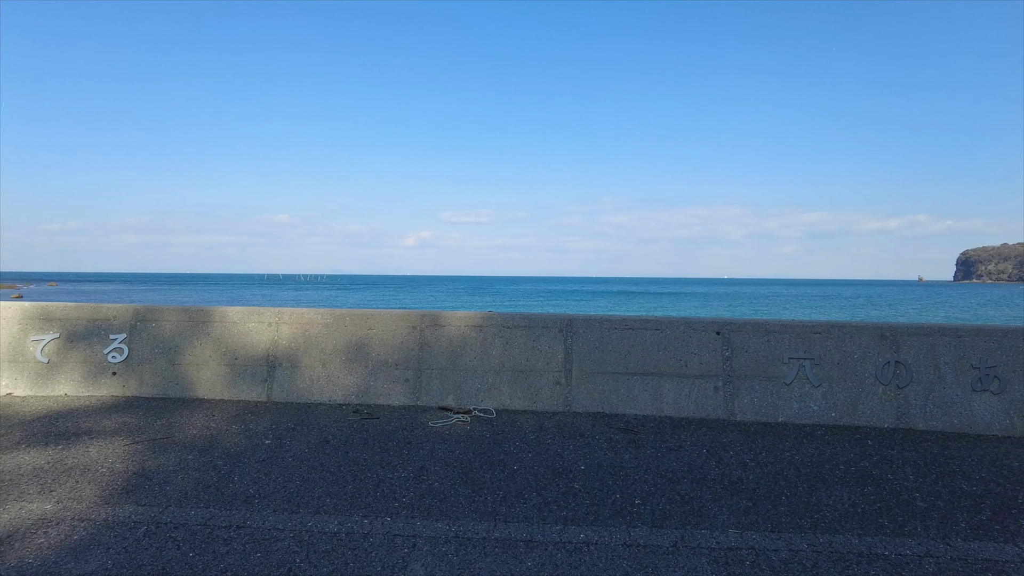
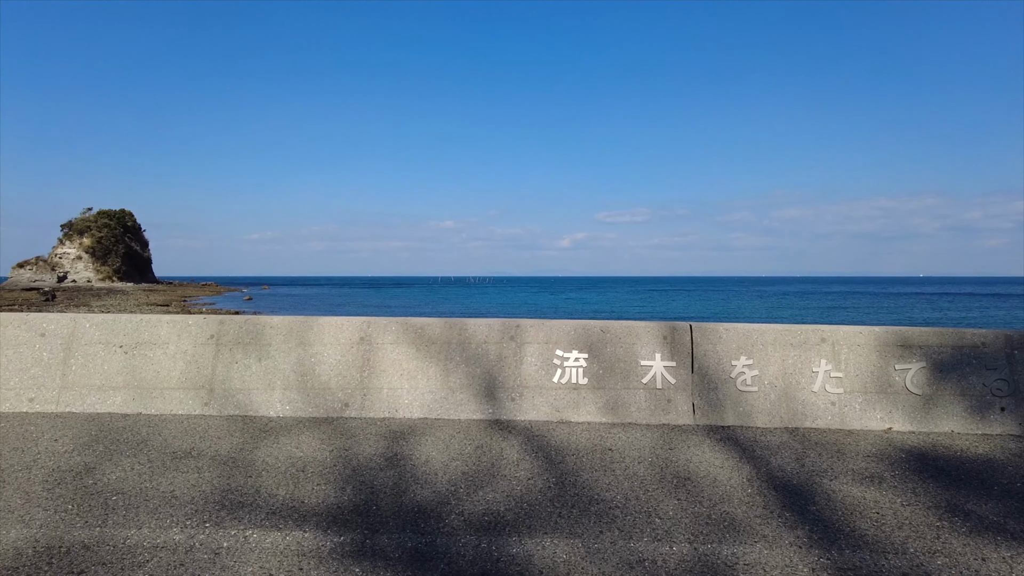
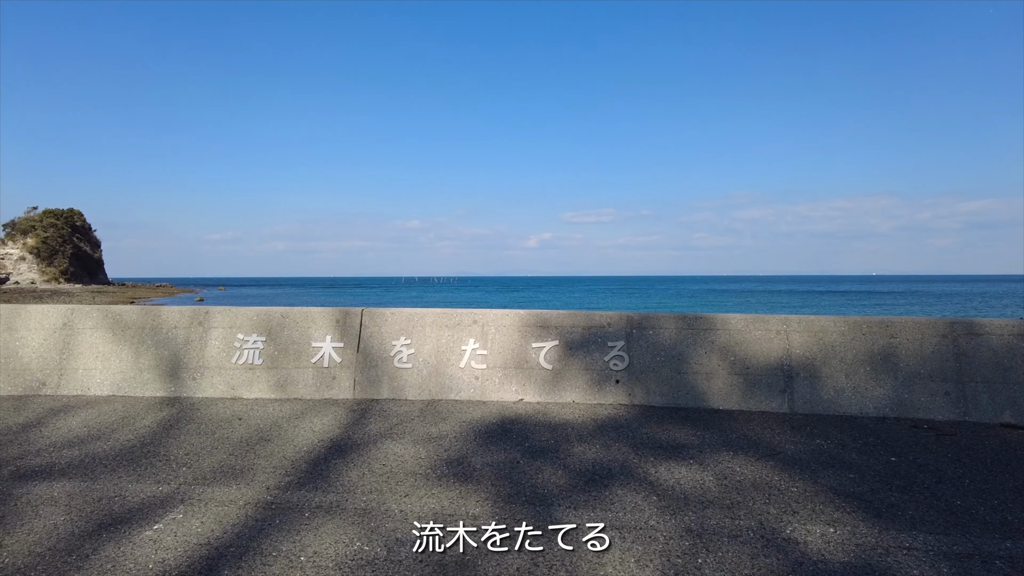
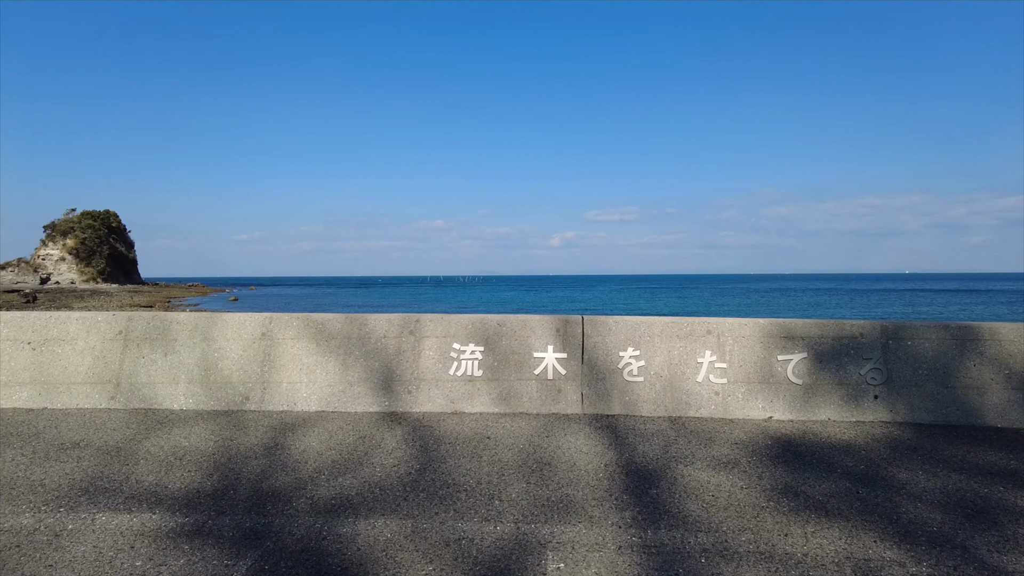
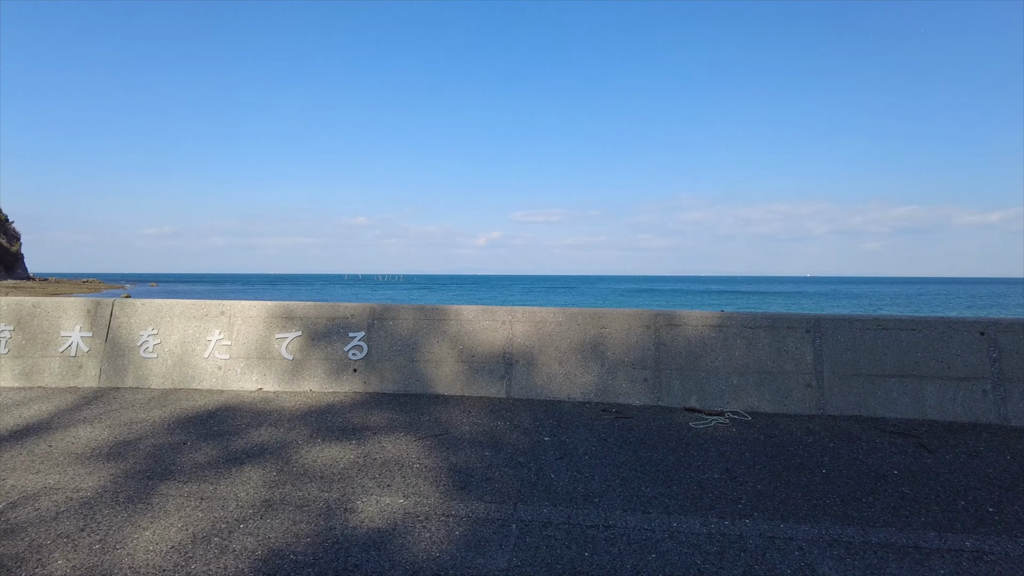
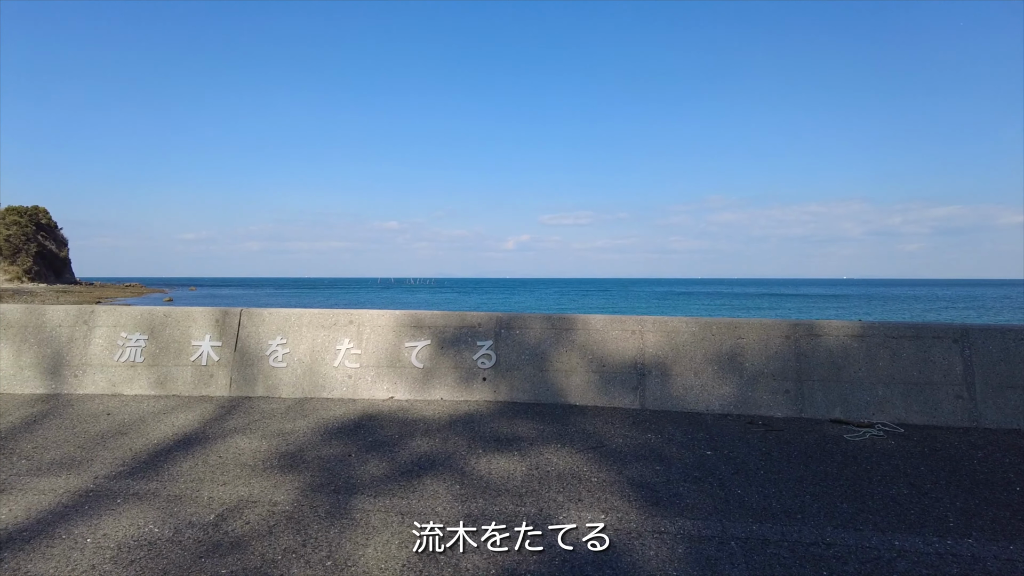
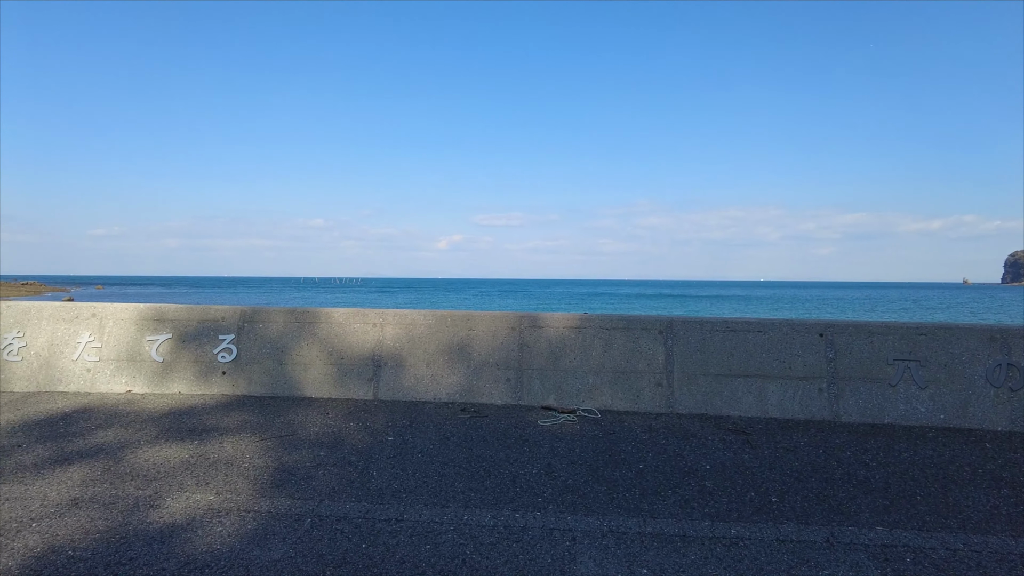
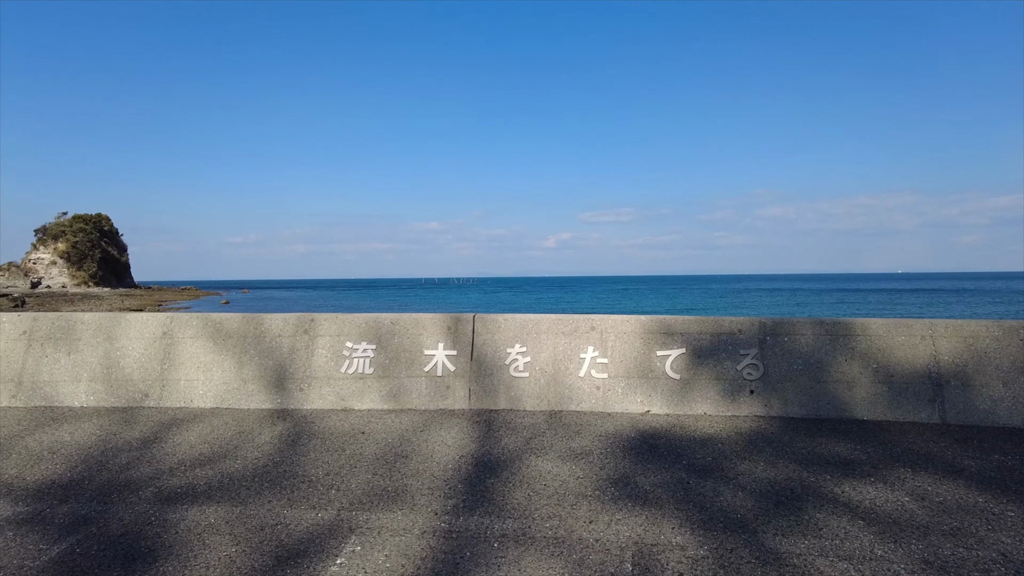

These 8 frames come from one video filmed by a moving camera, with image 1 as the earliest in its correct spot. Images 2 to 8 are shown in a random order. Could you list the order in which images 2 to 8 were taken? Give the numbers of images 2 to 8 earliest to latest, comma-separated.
7, 5, 6, 3, 8, 4, 2
